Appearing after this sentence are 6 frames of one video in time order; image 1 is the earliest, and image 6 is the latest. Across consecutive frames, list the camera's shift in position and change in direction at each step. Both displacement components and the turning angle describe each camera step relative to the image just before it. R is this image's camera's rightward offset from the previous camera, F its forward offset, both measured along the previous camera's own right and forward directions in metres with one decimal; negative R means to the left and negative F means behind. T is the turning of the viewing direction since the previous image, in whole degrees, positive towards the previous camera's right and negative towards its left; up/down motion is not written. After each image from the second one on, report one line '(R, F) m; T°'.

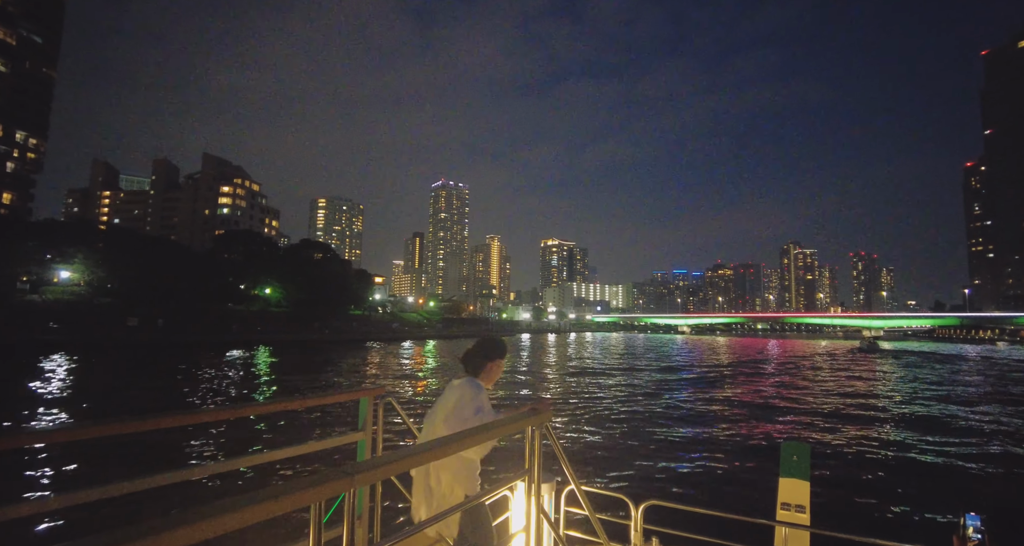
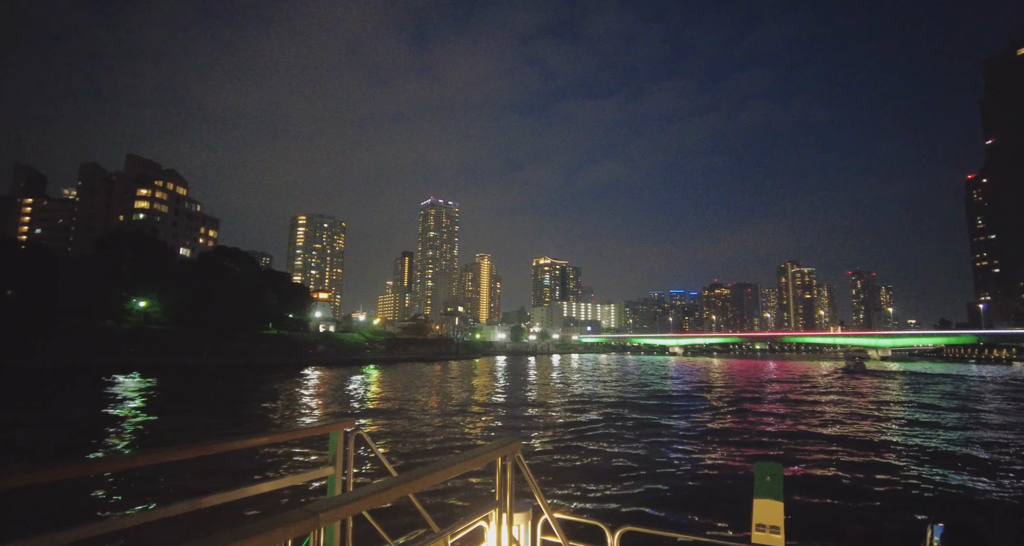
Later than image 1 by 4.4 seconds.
(+0.9, +1.3) m; 0°
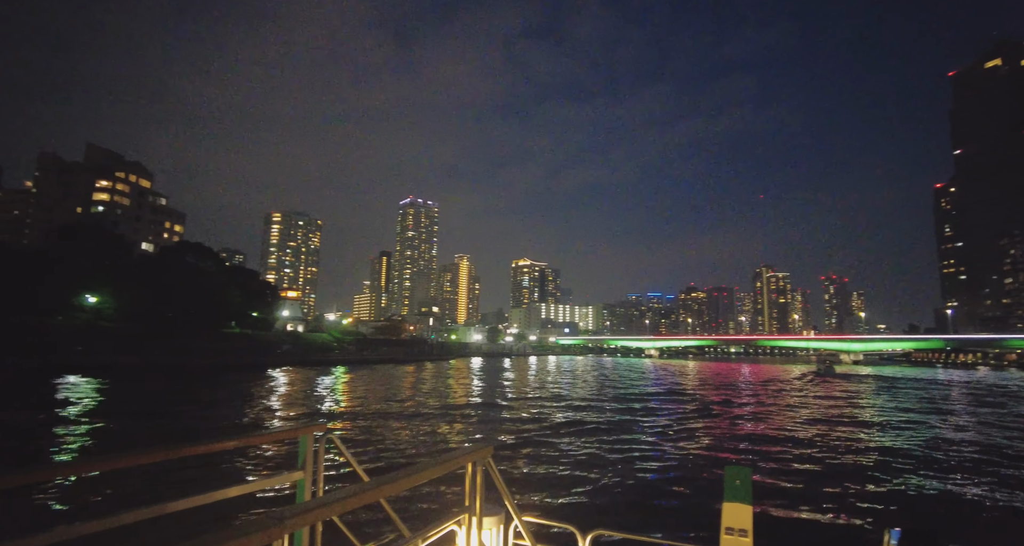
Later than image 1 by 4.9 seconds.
(+0.1, +0.2) m; +2°
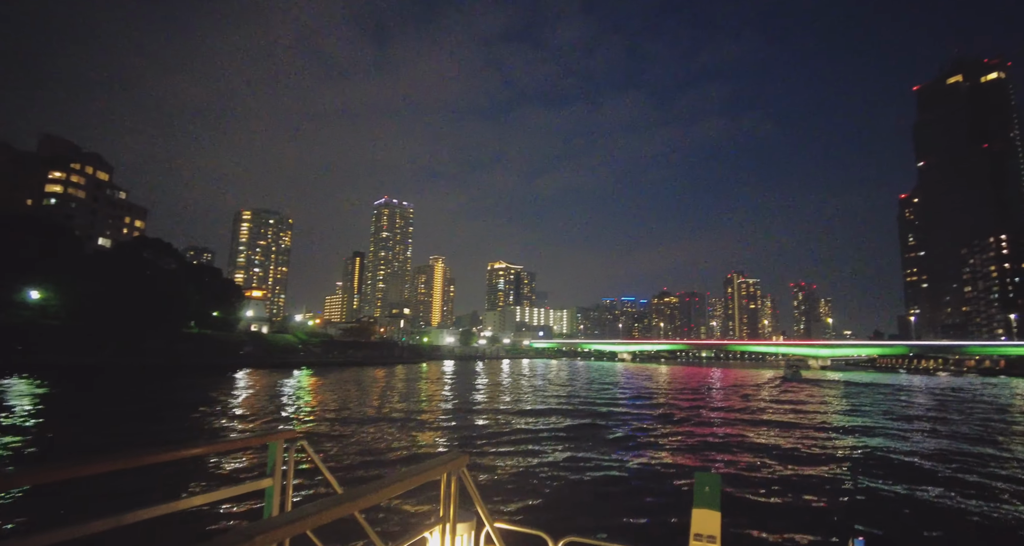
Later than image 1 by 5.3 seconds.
(0.0, +0.2) m; +3°
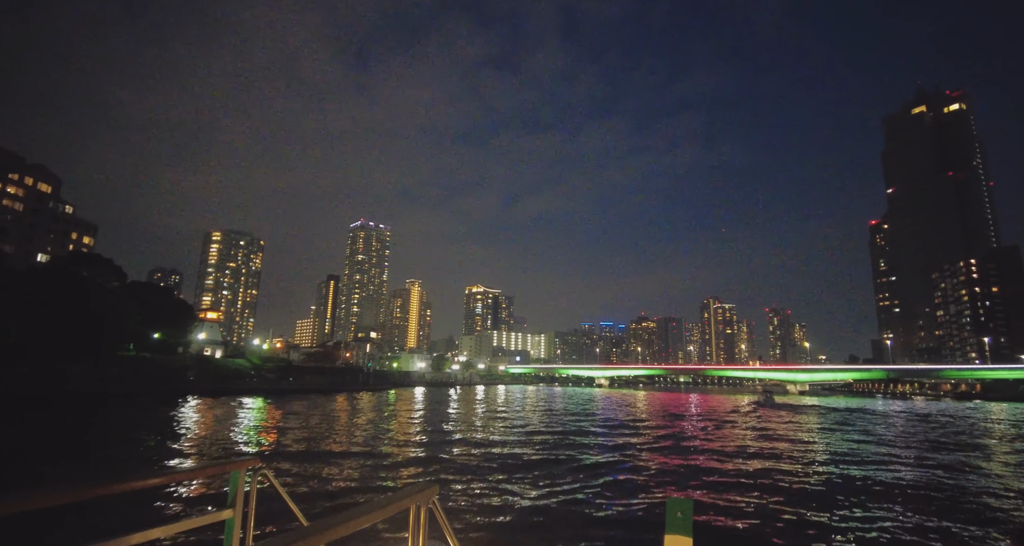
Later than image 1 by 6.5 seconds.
(+0.2, +0.4) m; +2°
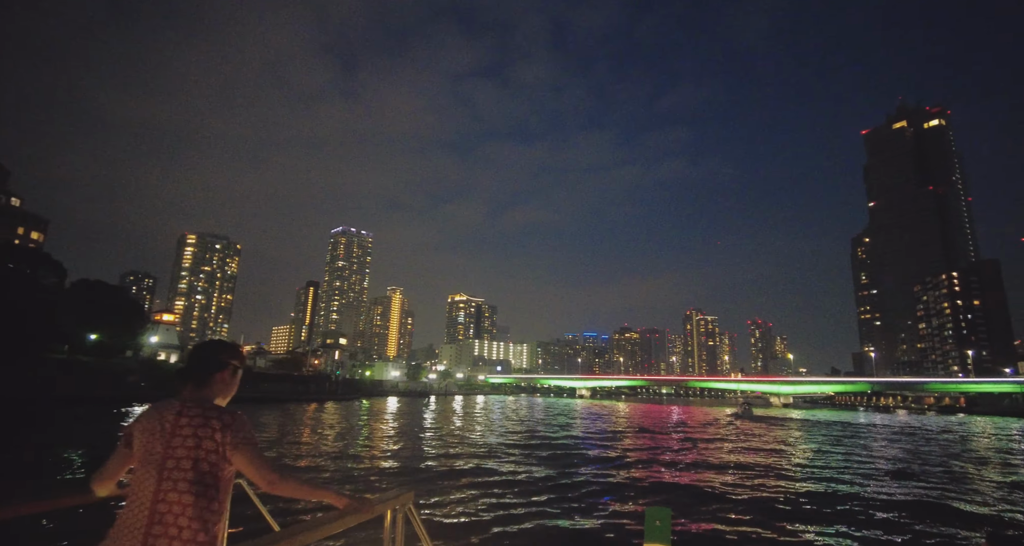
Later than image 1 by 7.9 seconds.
(+0.2, +0.4) m; +2°
